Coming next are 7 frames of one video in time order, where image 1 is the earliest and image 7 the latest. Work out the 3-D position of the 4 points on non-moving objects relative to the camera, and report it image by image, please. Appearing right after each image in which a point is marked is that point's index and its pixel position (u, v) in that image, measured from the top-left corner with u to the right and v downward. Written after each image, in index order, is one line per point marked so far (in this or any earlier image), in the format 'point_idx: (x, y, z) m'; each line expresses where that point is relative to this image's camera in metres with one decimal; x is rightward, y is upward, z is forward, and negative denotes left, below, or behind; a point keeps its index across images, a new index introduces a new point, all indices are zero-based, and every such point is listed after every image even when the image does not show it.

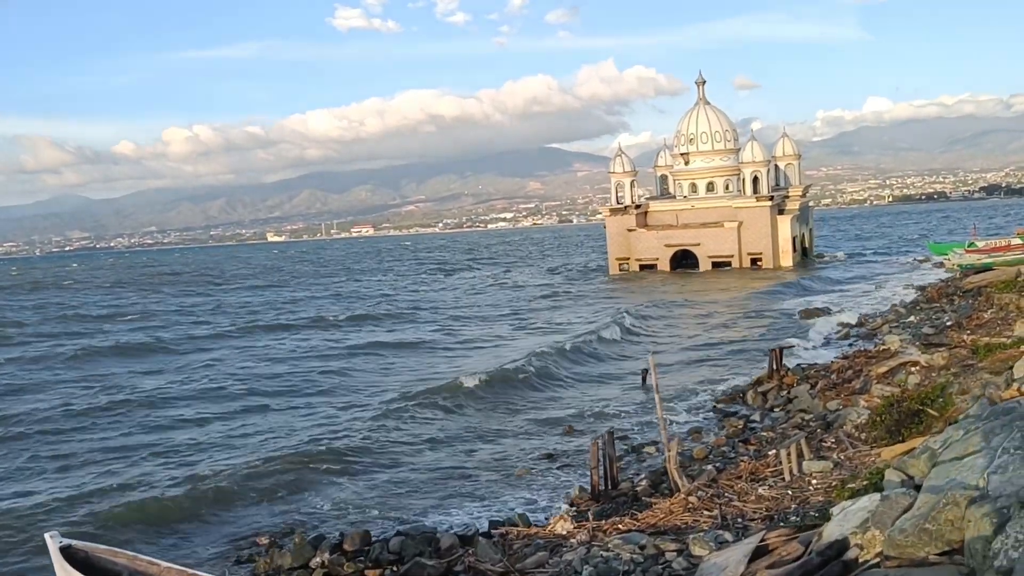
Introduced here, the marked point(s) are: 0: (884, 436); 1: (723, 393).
0: (+4.4, -1.8, +10.7) m
1: (+4.0, -2.0, +17.3) m
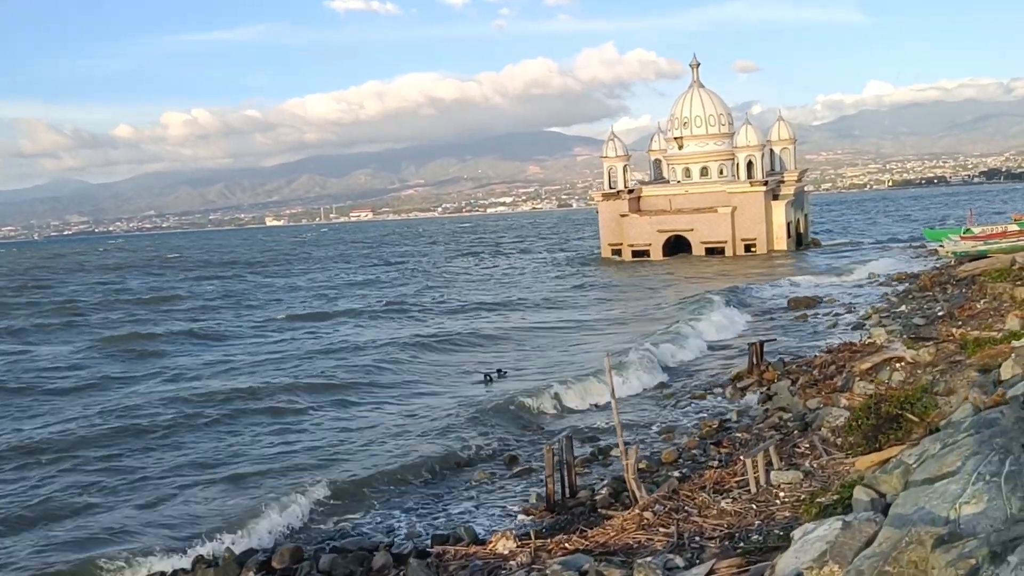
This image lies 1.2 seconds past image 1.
0: (+3.8, -1.7, +10.0) m
1: (+3.5, -1.8, +16.6) m
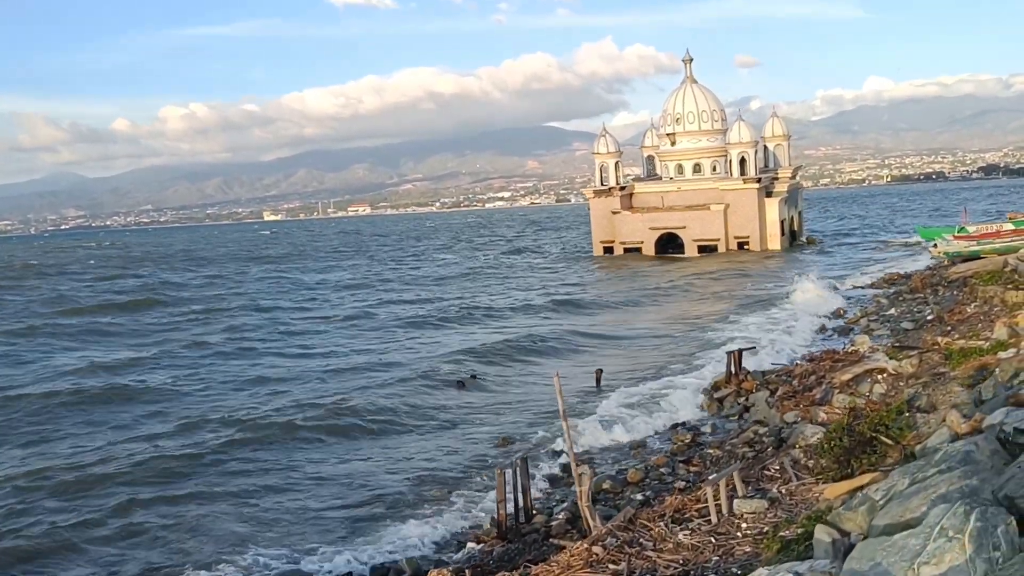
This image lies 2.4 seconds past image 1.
0: (+3.3, -1.8, +9.4) m
1: (+2.9, -1.9, +15.9) m
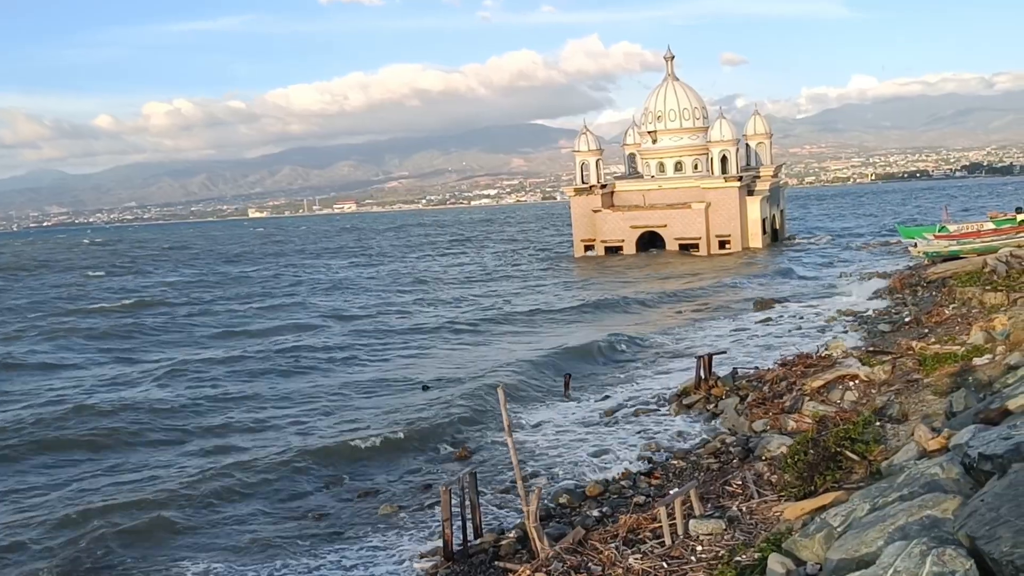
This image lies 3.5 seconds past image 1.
0: (+2.8, -1.9, +8.9) m
1: (+2.3, -2.0, +15.4) m
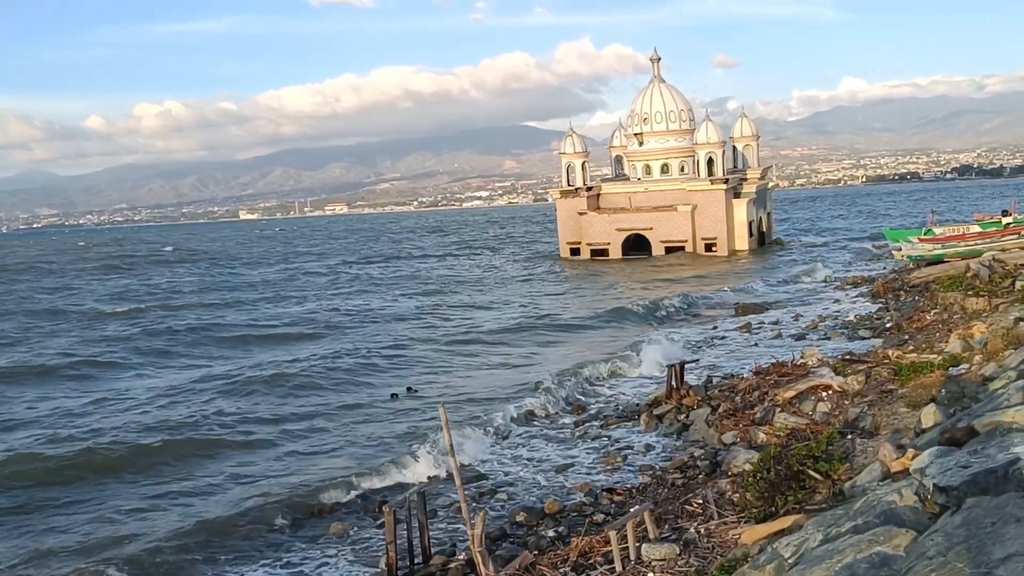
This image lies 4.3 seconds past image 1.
0: (+2.3, -2.0, +8.4) m
1: (+1.8, -2.1, +15.0) m
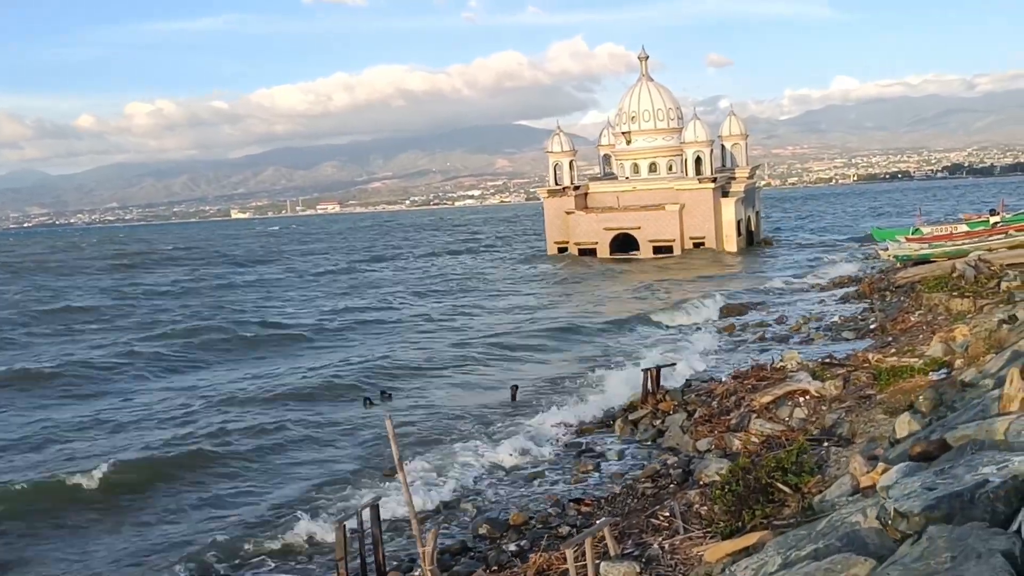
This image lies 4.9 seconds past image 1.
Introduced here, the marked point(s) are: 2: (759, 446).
0: (+1.9, -2.0, +8.1) m
1: (+1.3, -2.1, +14.6) m
2: (+3.0, -1.9, +10.9) m
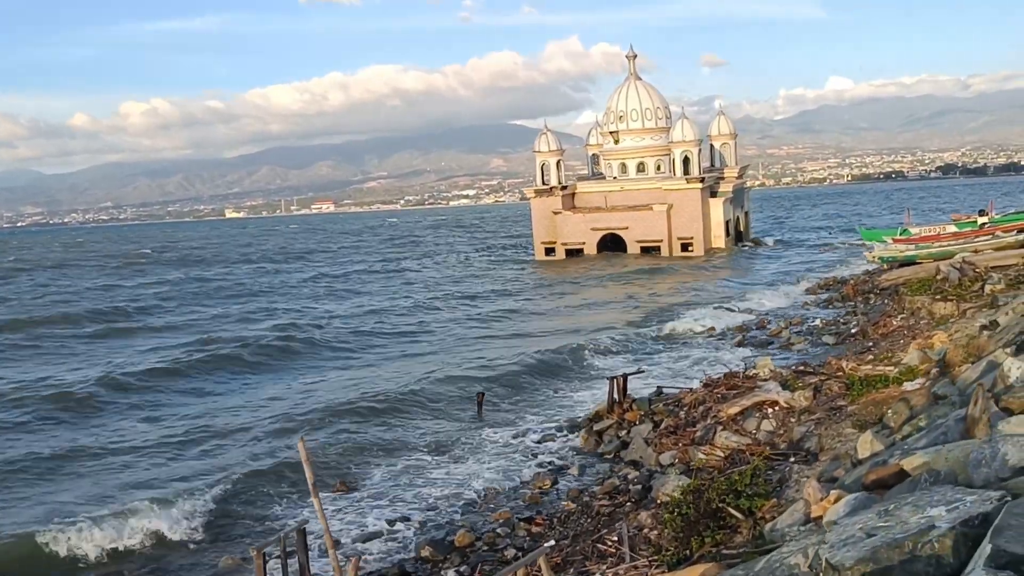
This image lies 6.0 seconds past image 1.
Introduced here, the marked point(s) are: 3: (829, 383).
0: (+1.3, -2.1, +7.5) m
1: (+0.7, -2.2, +14.1) m
2: (+2.4, -1.9, +10.3) m
3: (+4.4, -1.3, +12.4) m
